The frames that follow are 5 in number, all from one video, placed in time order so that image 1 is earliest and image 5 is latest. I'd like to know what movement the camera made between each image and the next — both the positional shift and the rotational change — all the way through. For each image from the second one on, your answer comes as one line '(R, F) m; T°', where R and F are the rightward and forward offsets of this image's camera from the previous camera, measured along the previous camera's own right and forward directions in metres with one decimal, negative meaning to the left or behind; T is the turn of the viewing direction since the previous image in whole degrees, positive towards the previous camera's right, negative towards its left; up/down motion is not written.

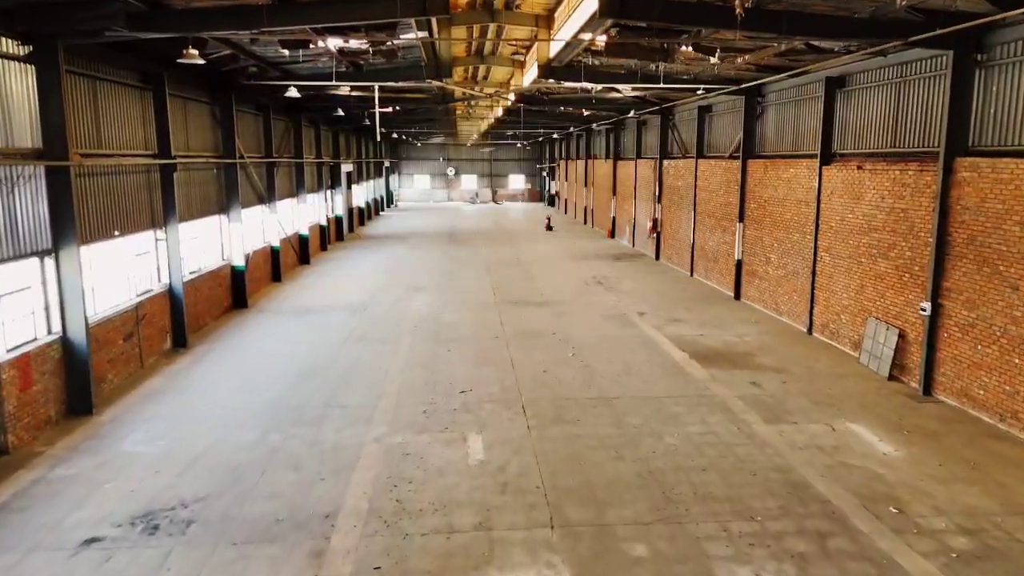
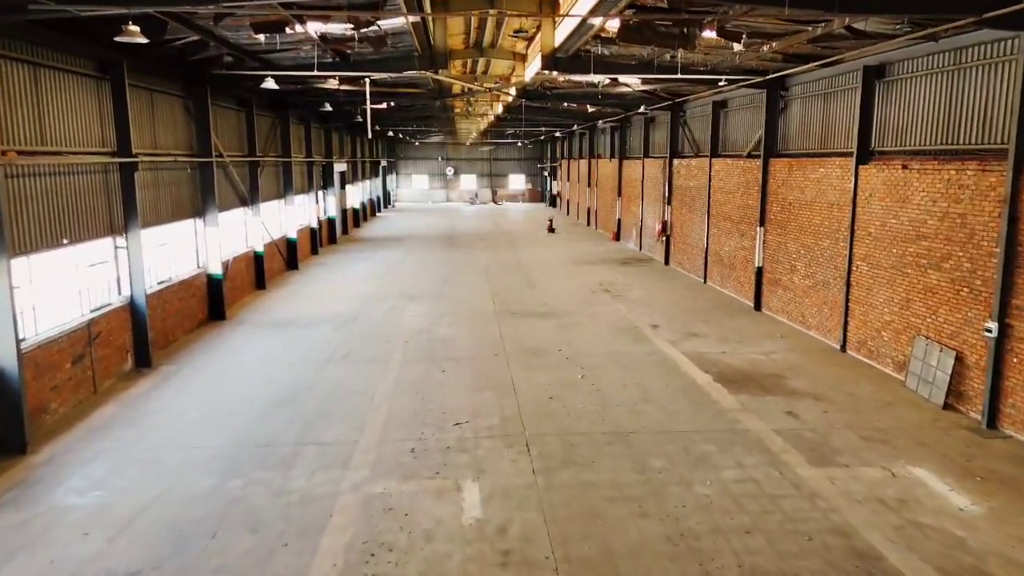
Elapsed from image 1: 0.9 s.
(0.0, +1.1) m; 0°
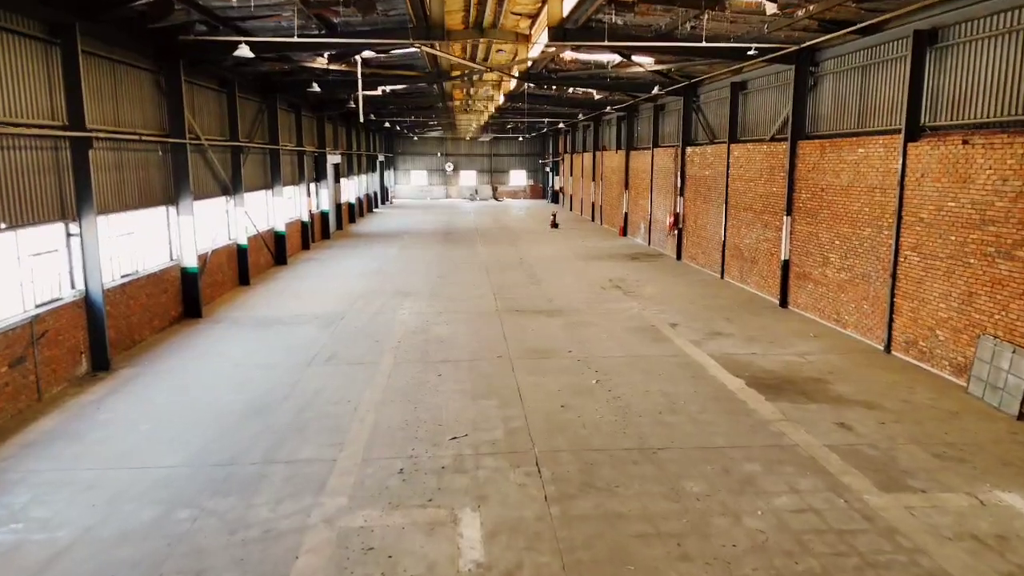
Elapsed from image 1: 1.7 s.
(-0.1, +1.1) m; 0°
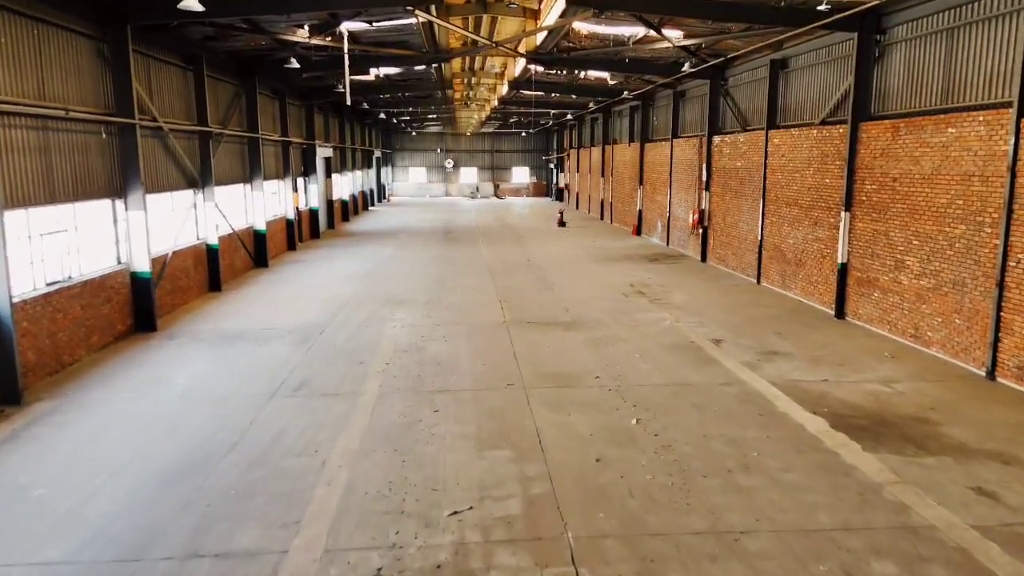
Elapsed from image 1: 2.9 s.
(-0.1, +1.8) m; 0°
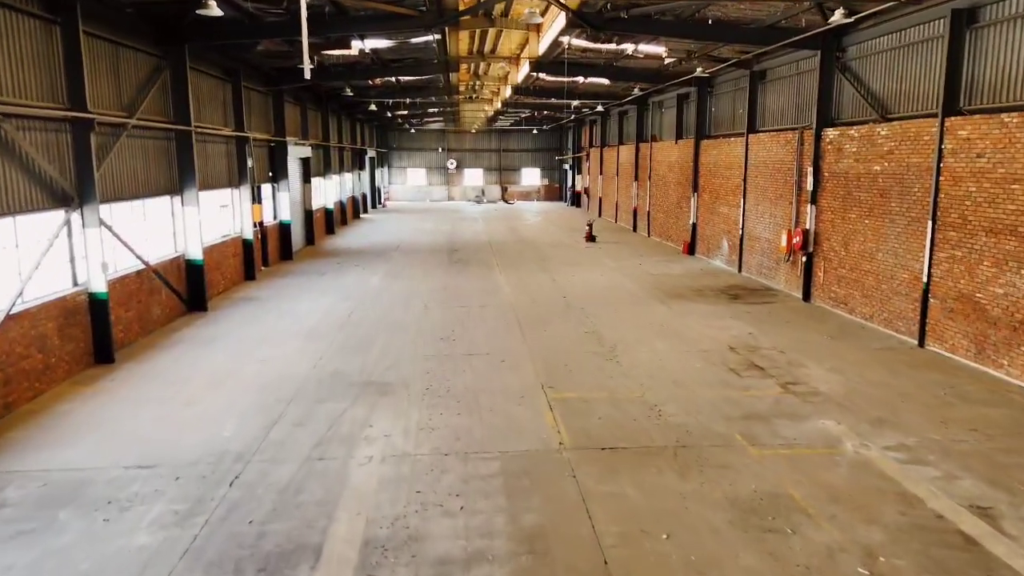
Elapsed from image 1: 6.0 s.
(-0.5, +4.3) m; 0°
